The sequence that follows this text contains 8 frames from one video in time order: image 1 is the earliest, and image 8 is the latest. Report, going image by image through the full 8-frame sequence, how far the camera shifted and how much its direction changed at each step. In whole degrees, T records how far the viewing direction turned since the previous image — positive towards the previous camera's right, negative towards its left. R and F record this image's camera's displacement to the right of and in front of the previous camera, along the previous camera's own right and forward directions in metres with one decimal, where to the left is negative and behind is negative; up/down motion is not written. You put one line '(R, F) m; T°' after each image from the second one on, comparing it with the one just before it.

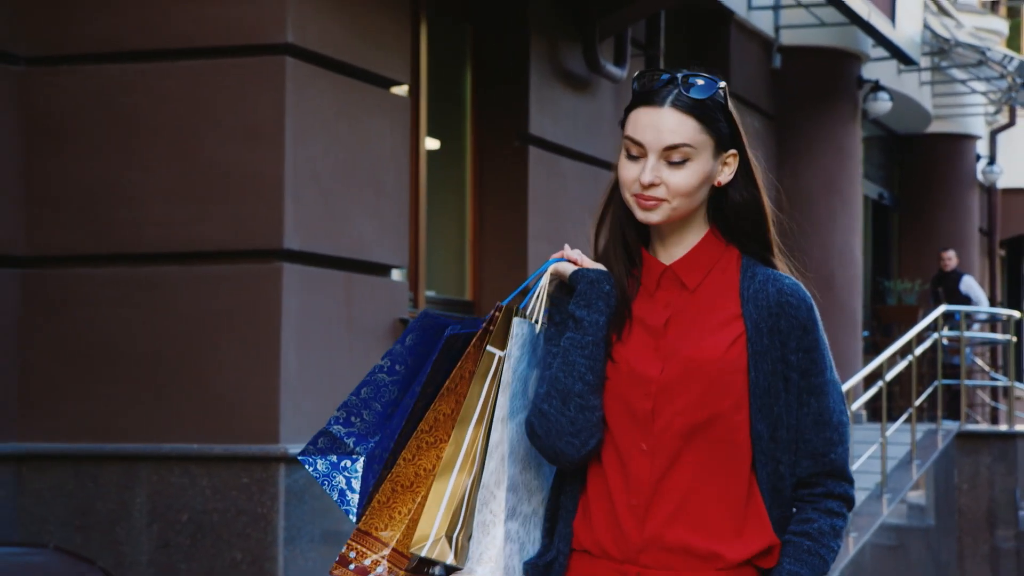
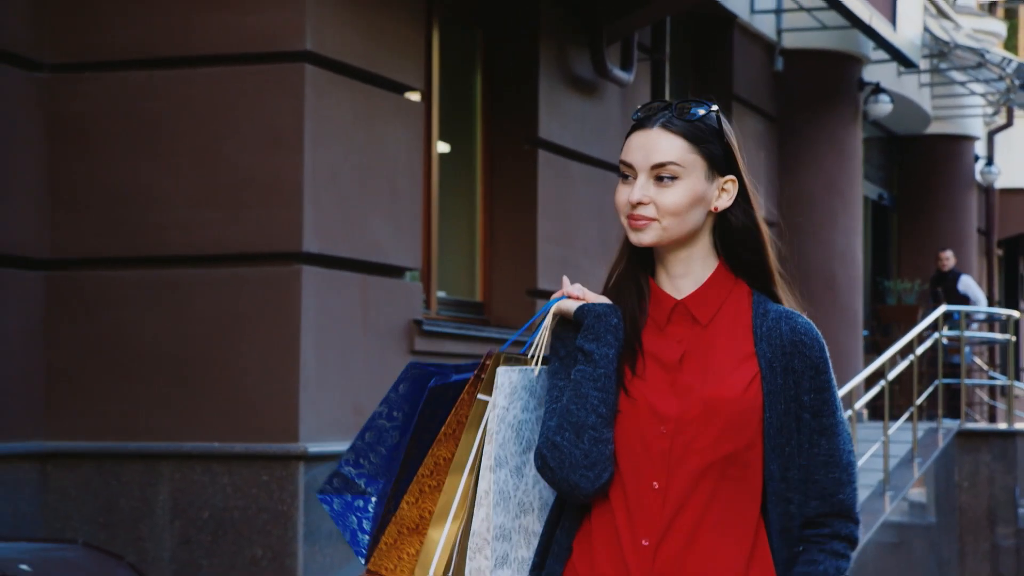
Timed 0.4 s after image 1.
(-0.1, -0.1) m; 0°
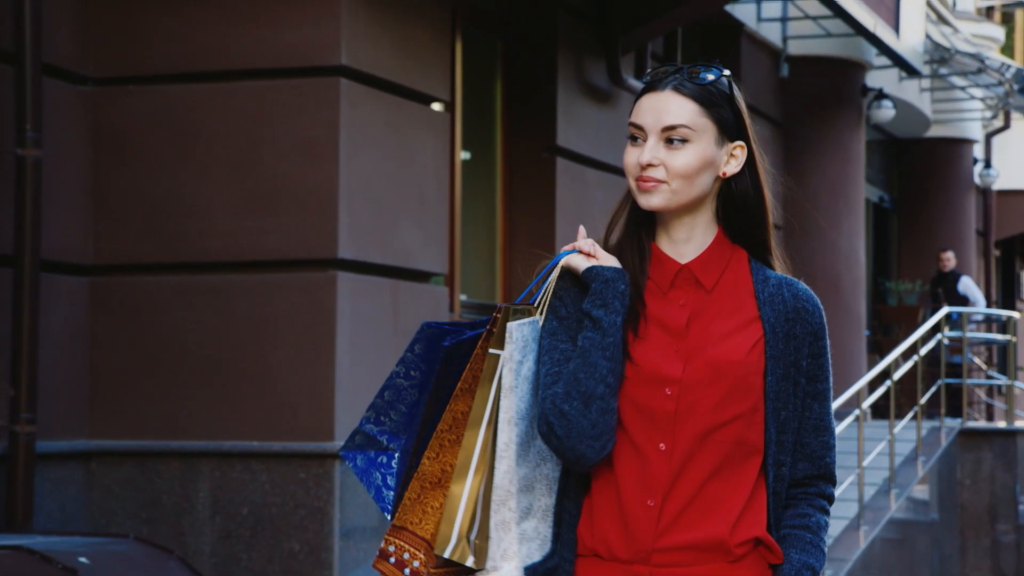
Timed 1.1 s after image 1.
(-0.1, -0.2) m; 0°
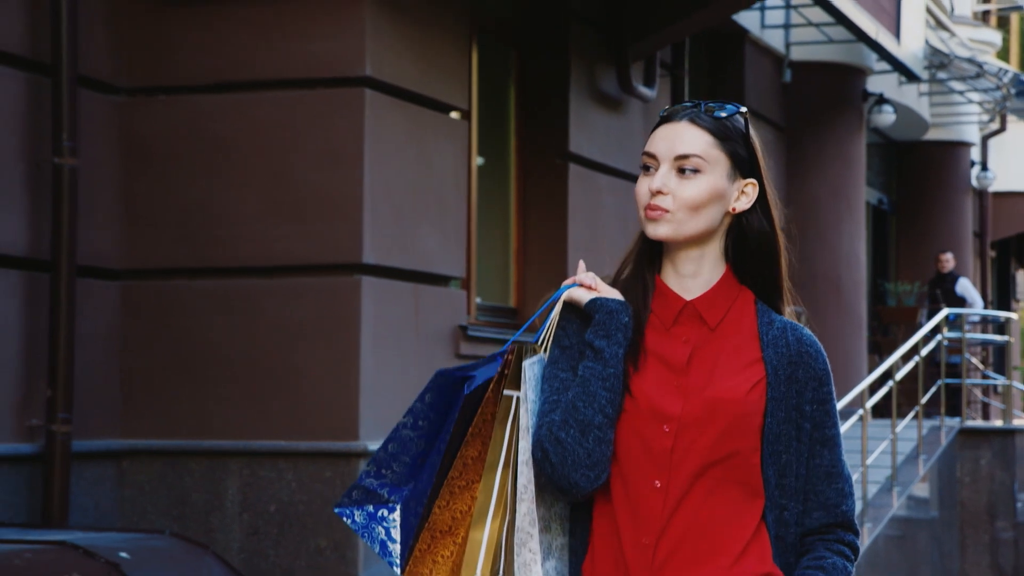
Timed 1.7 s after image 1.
(-0.1, -0.2) m; 0°
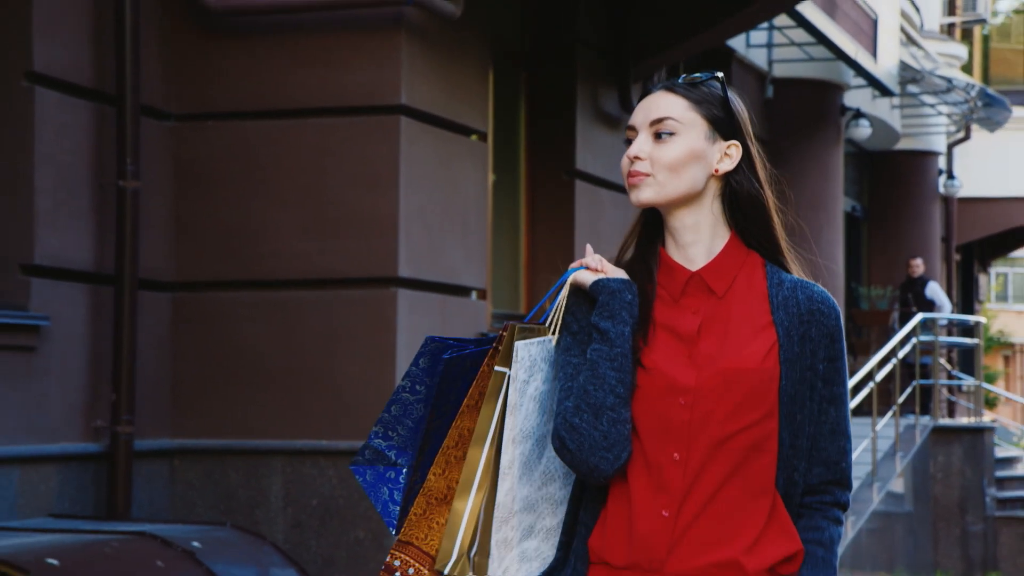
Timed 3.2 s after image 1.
(-0.3, -0.5) m; +2°
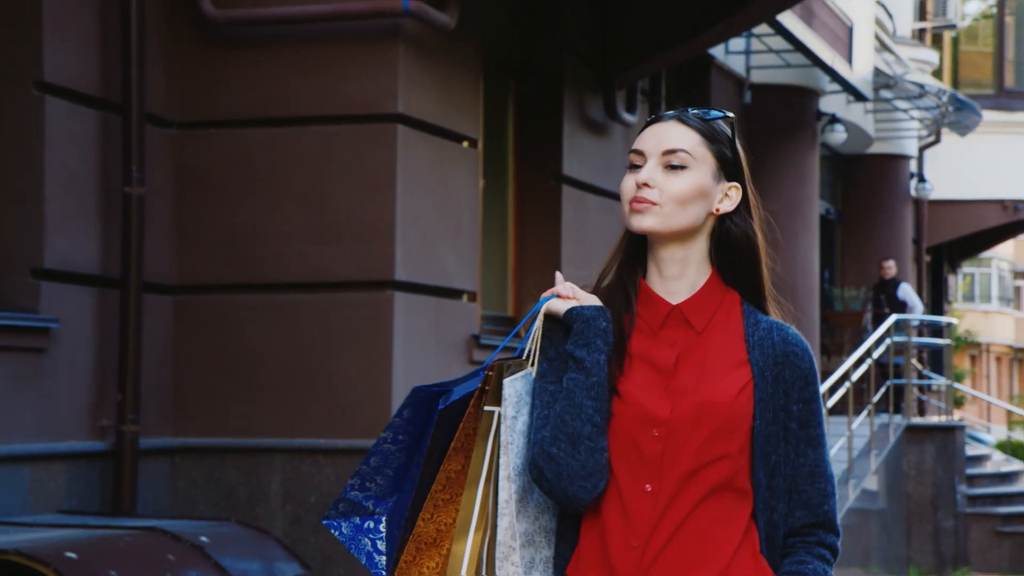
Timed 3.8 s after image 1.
(-0.1, -0.2) m; +1°
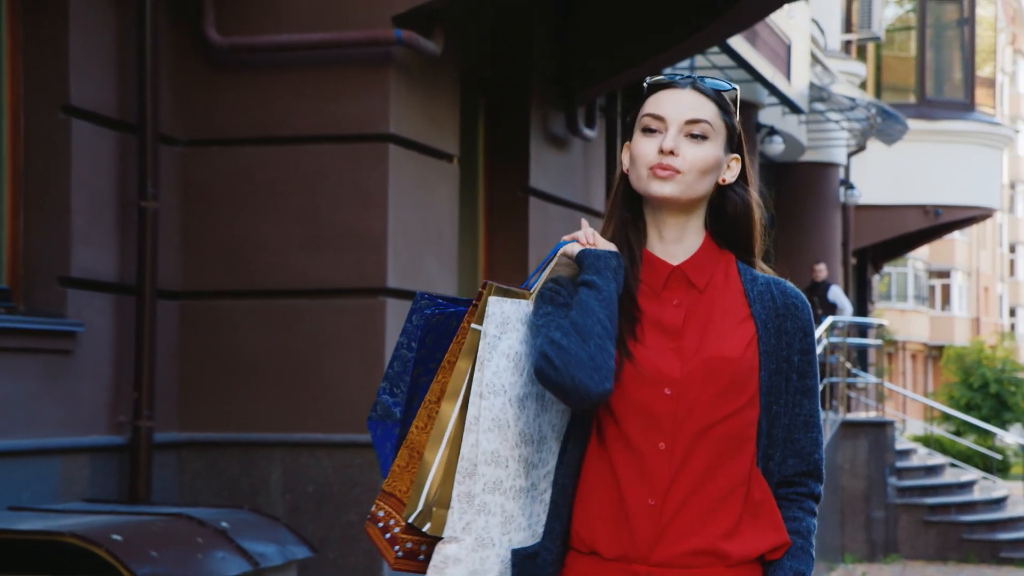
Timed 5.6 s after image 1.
(-0.3, -0.6) m; +3°
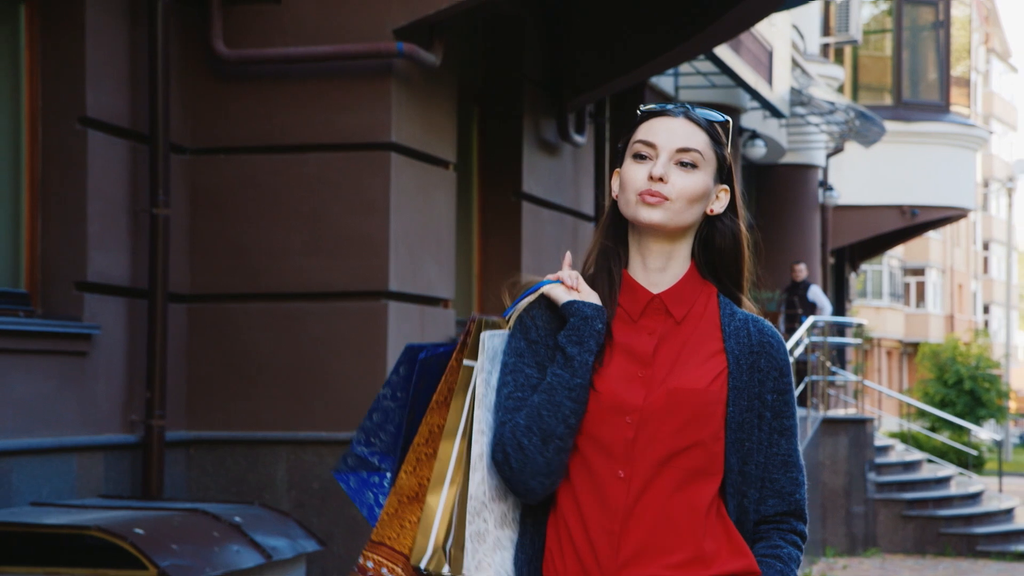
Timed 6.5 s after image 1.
(-0.1, -0.3) m; +1°
